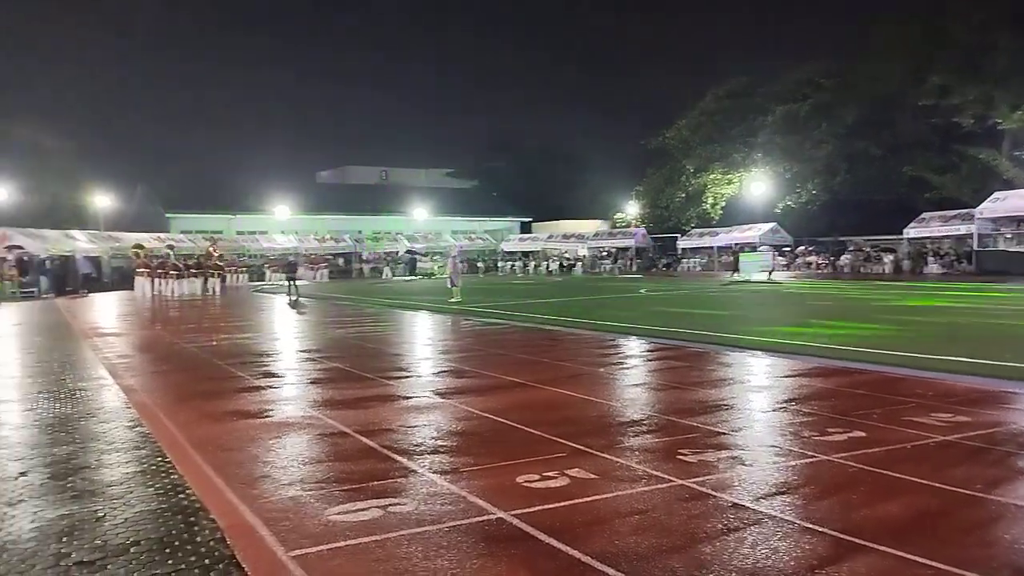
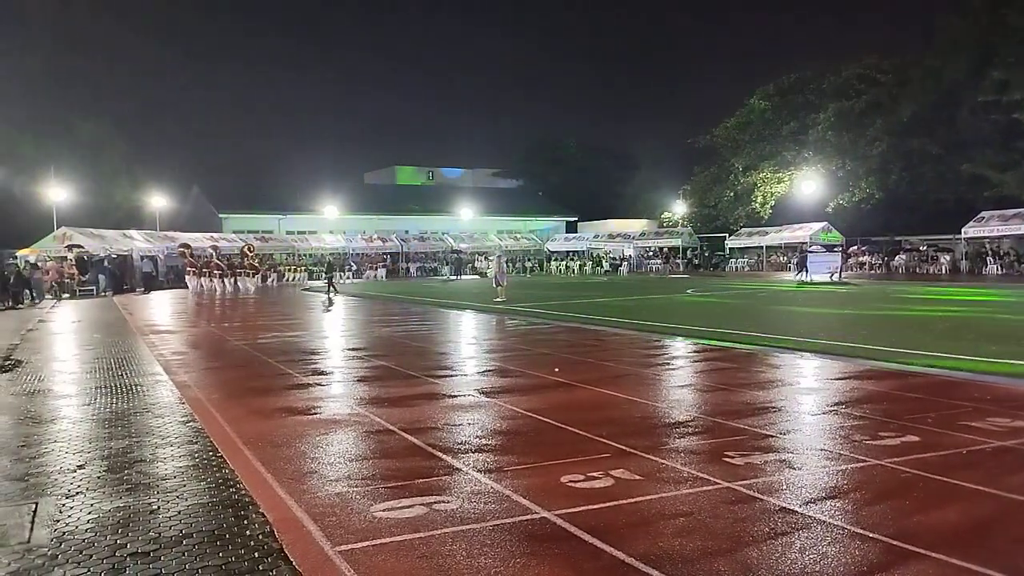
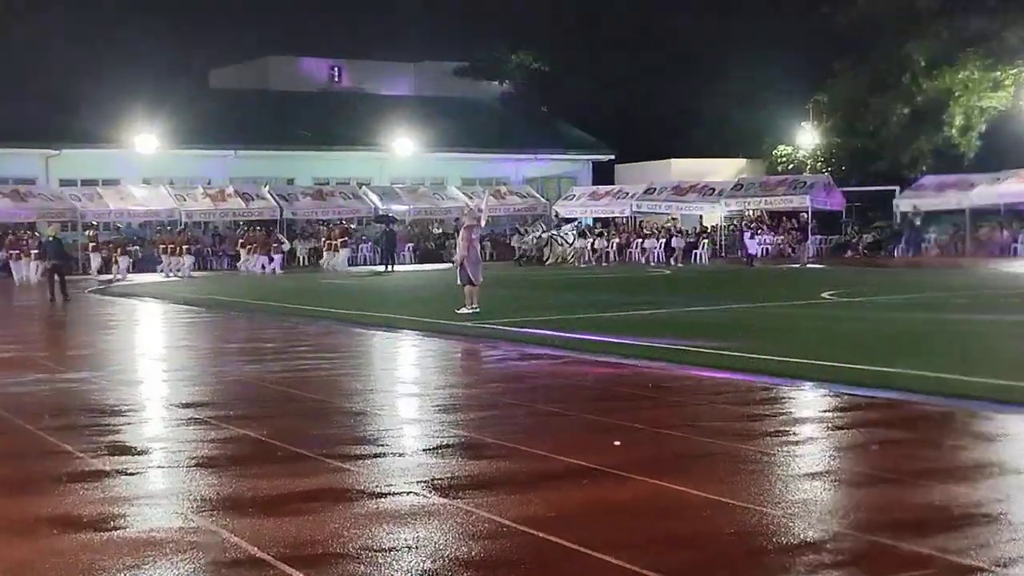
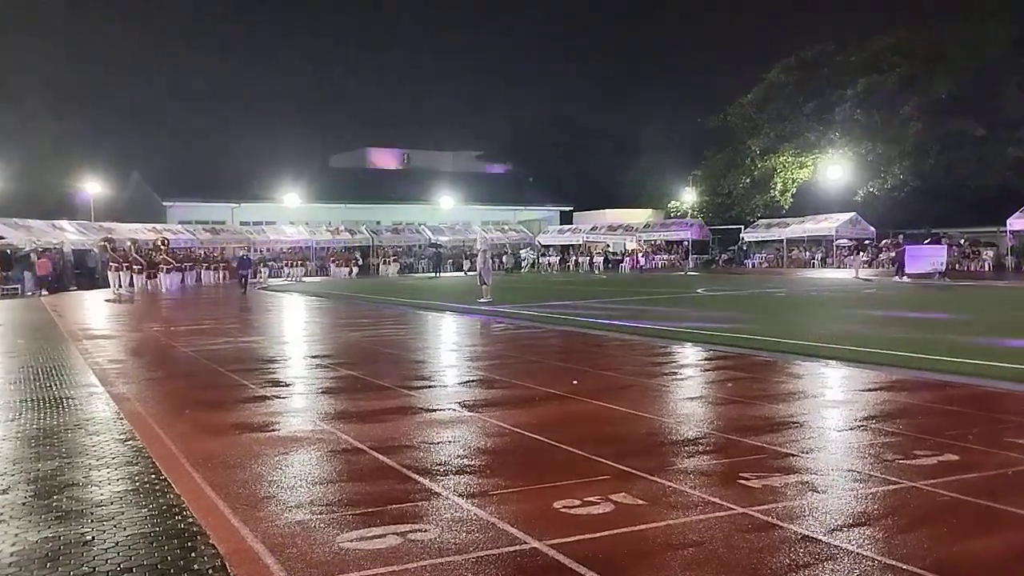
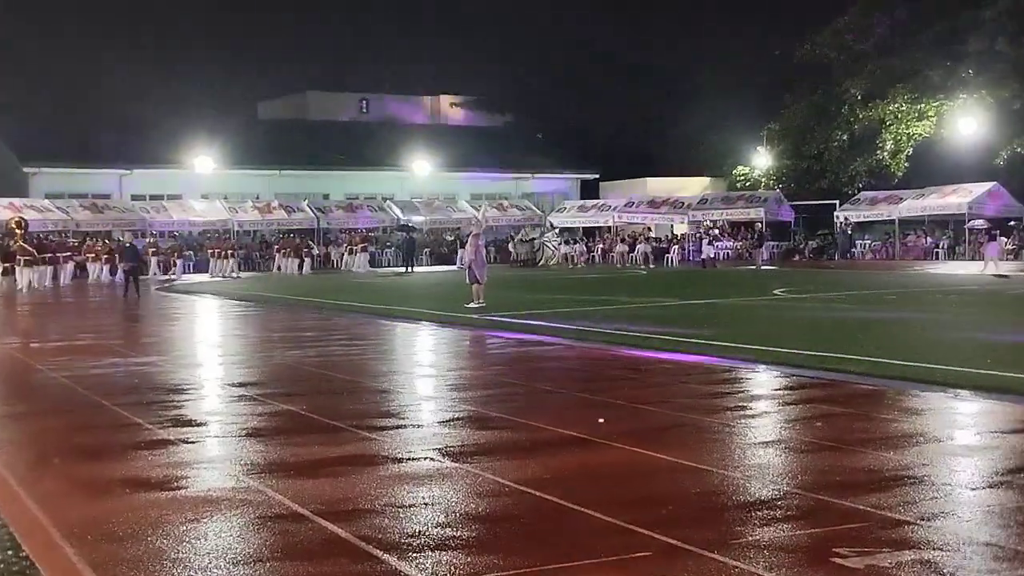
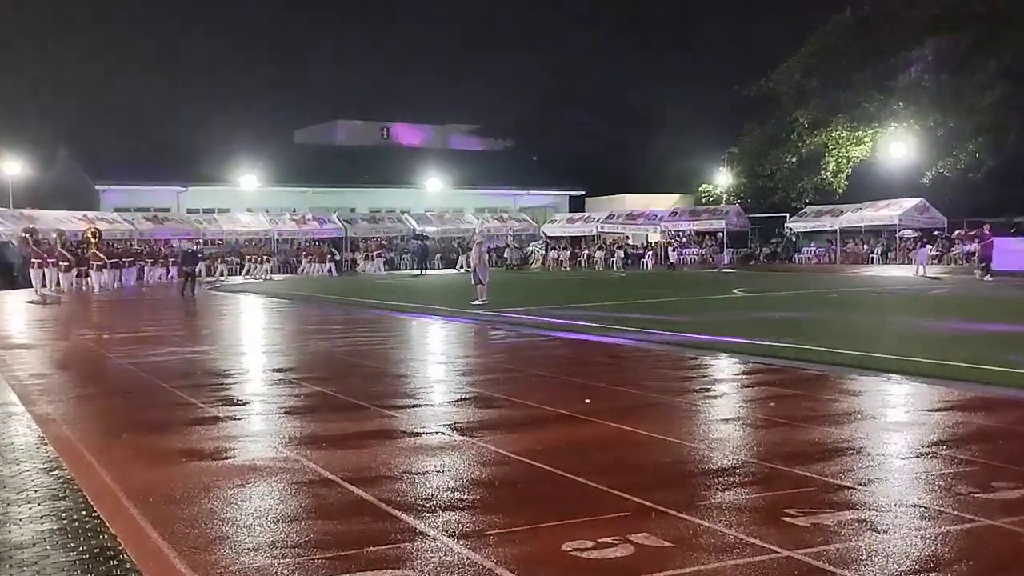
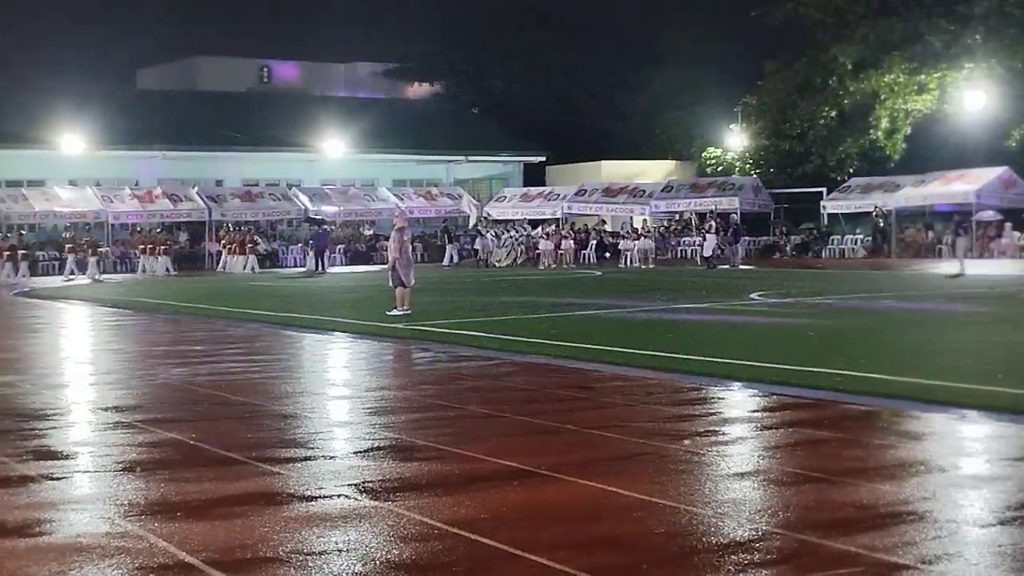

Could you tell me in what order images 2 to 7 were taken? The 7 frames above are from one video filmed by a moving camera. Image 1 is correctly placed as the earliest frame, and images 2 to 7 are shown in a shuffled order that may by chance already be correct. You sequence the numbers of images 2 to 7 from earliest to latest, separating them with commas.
2, 4, 6, 5, 3, 7
